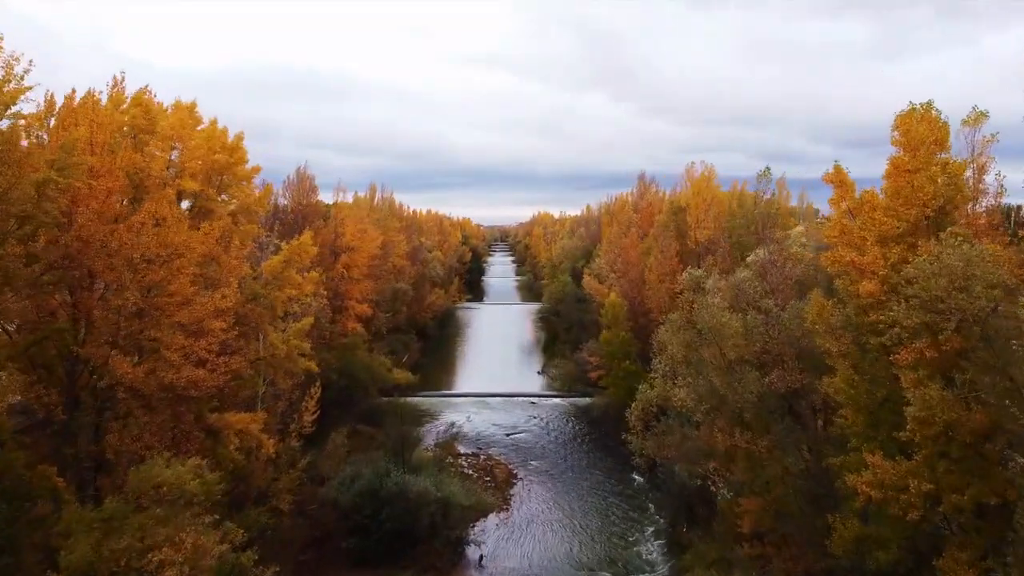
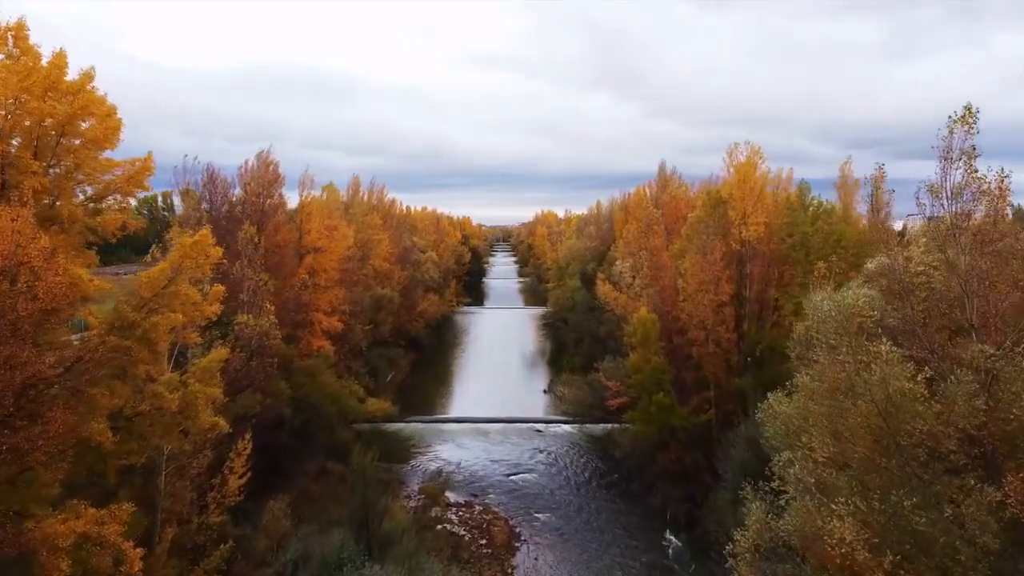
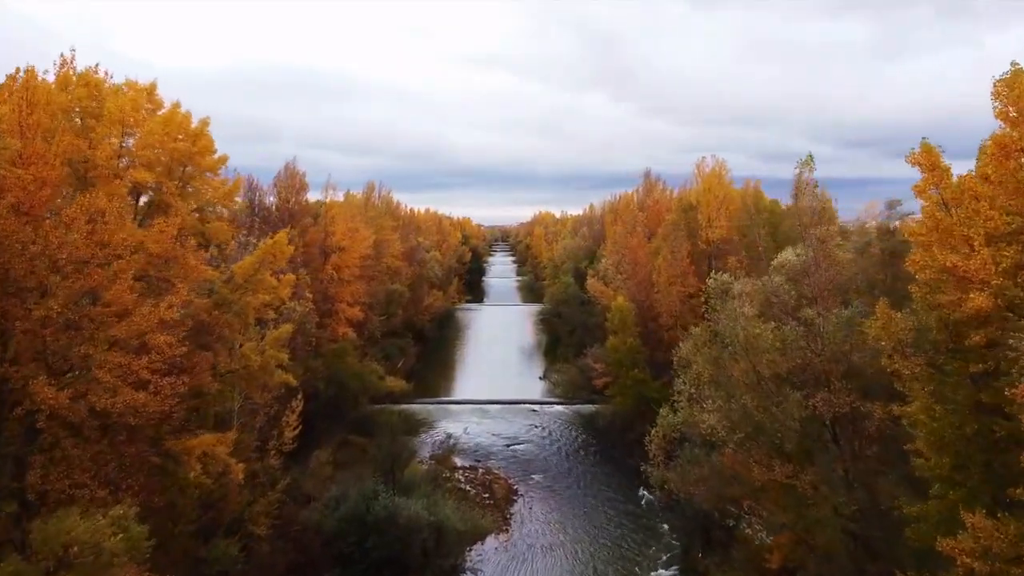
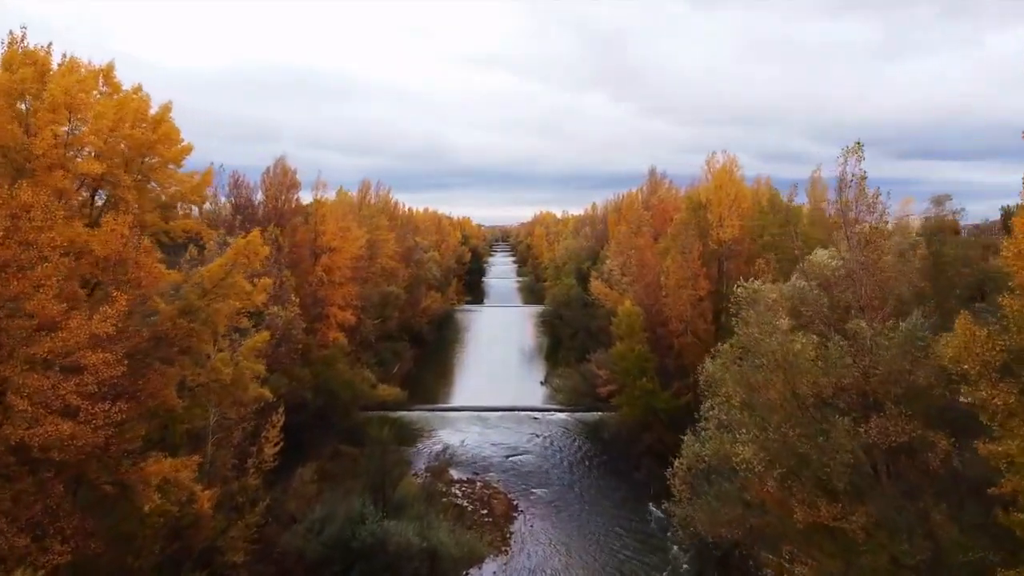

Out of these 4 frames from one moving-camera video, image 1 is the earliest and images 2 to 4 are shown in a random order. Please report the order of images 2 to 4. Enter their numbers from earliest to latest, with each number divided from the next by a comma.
3, 4, 2
